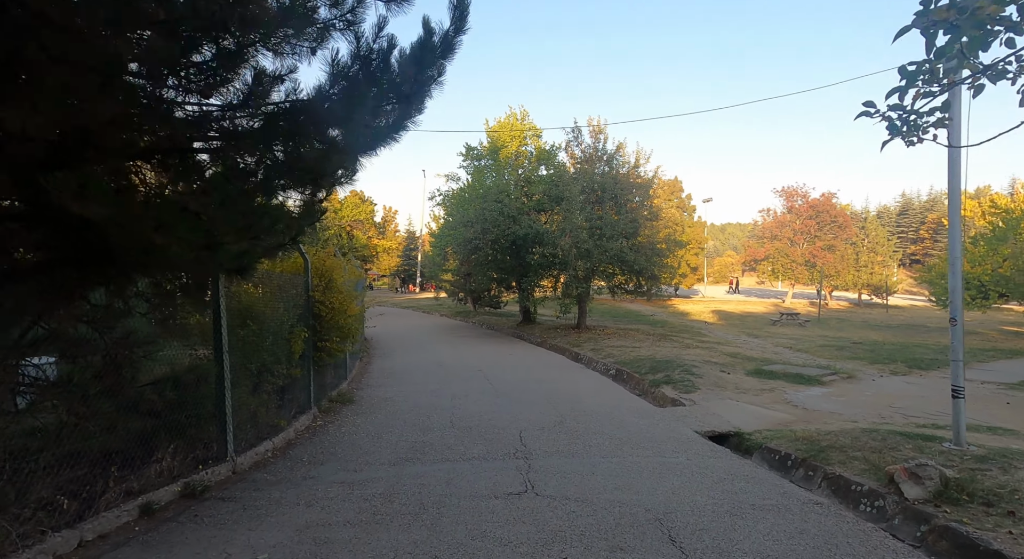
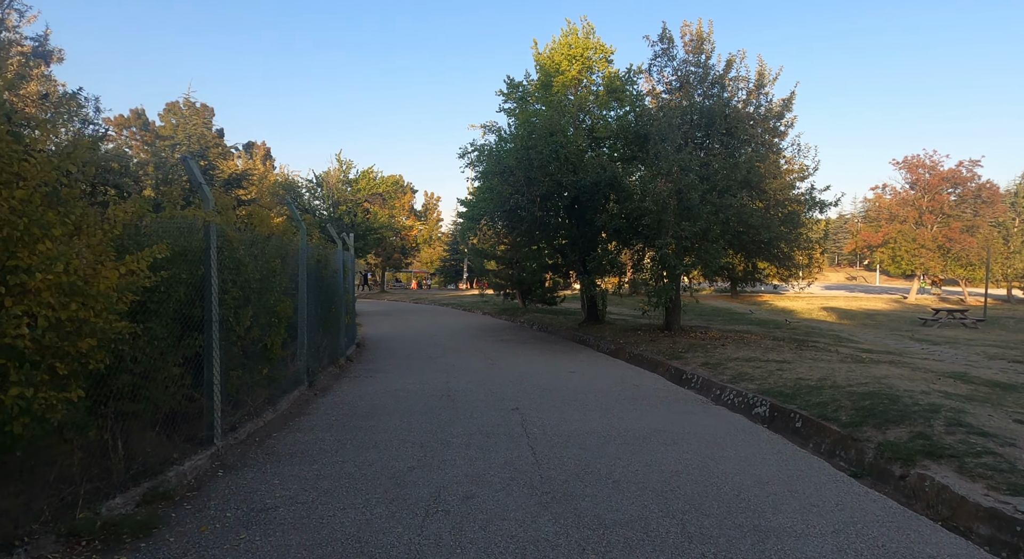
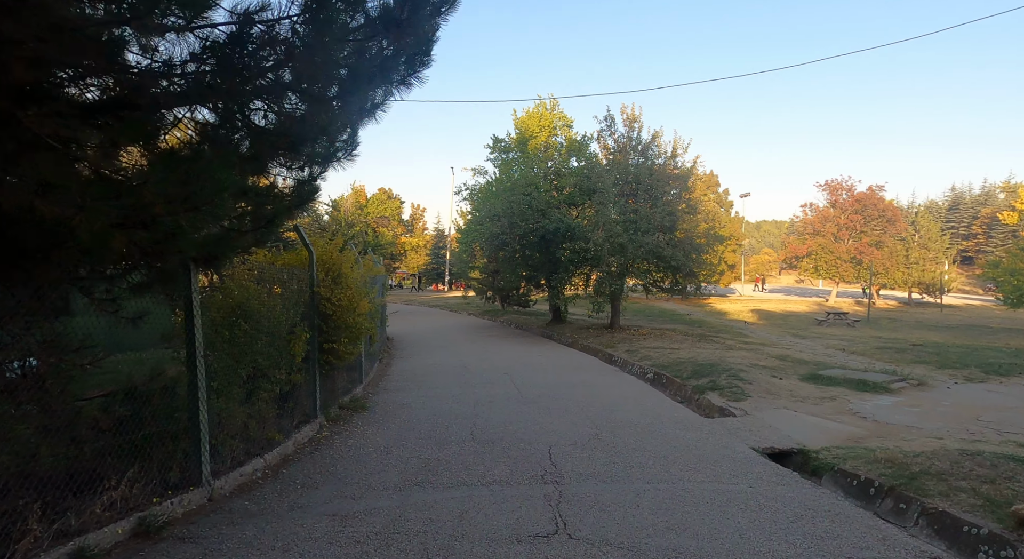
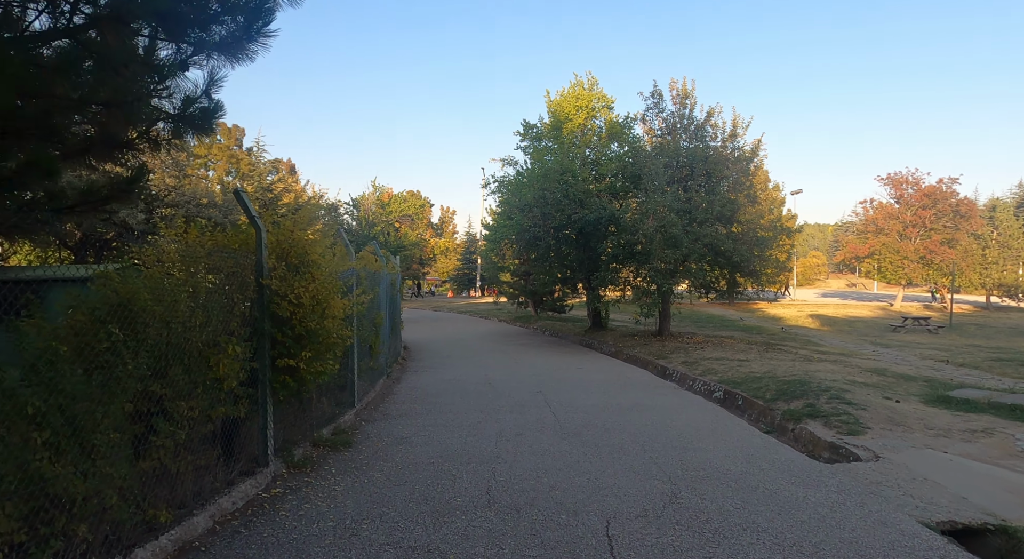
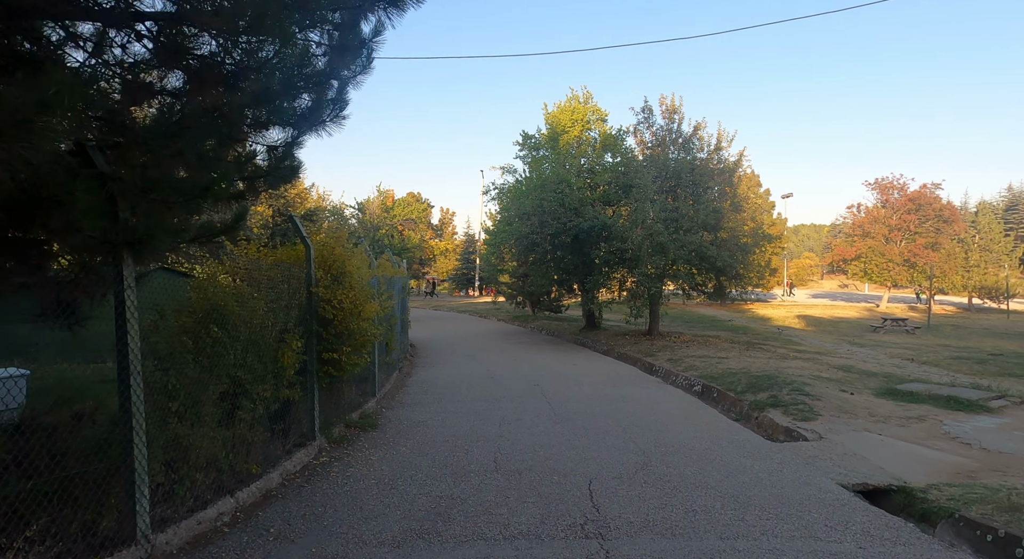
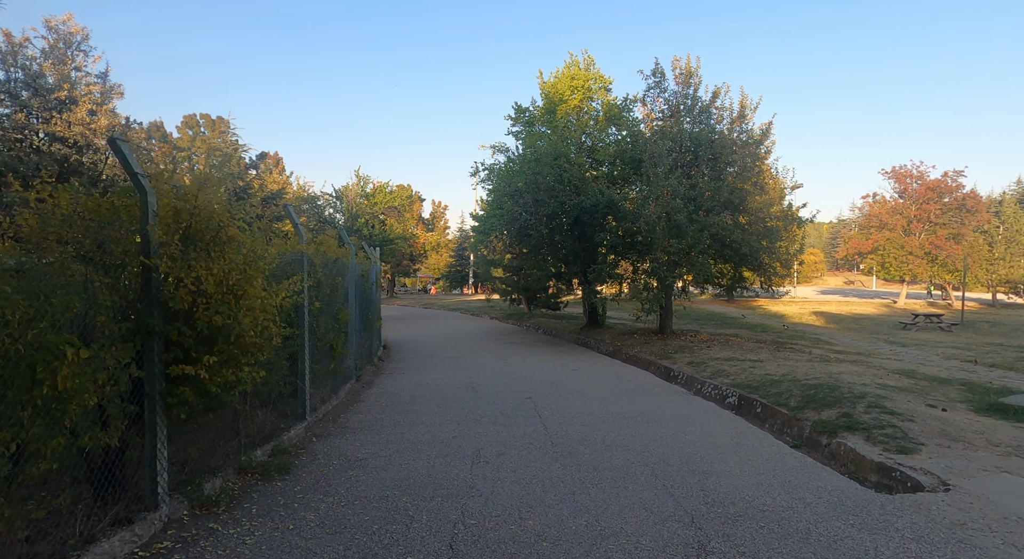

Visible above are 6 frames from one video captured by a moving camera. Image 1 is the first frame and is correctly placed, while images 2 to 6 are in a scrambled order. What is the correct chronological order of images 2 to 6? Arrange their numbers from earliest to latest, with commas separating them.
3, 5, 4, 6, 2
